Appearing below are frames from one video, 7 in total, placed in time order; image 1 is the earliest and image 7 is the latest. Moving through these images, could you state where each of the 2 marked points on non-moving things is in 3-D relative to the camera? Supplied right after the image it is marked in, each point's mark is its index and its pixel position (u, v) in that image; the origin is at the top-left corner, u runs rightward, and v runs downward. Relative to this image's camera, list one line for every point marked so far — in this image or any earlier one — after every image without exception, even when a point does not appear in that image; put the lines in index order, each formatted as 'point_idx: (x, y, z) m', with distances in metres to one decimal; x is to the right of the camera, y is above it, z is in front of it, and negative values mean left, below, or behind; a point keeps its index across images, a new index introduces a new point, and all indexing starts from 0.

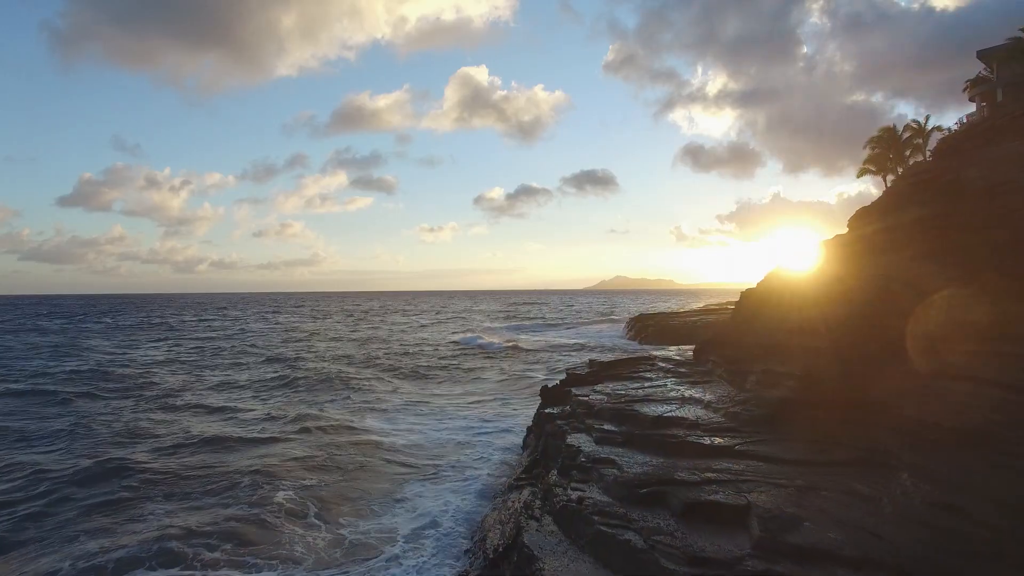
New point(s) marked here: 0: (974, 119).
0: (+17.1, +6.3, +19.1) m
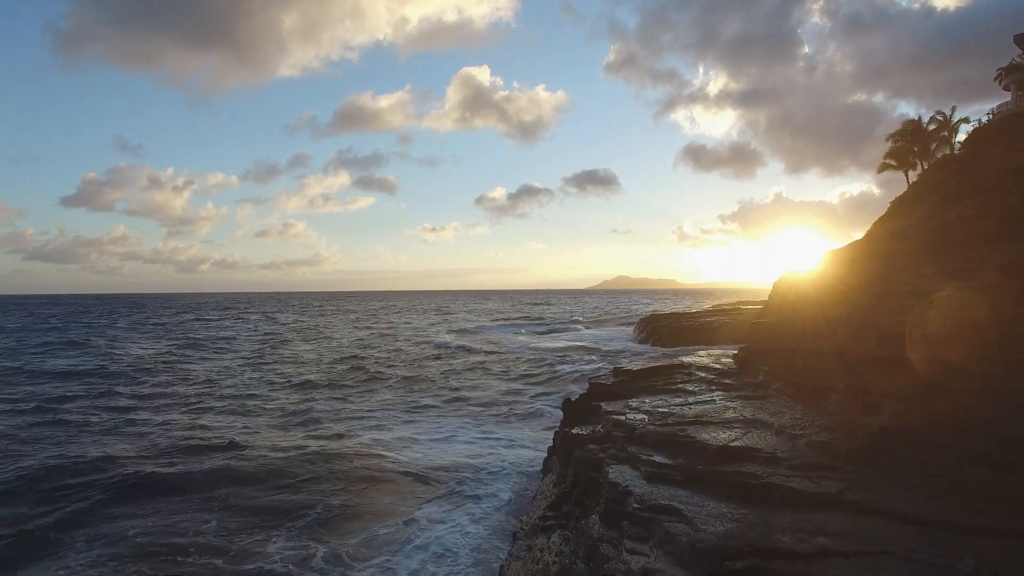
0: (+17.4, +6.3, +18.0) m
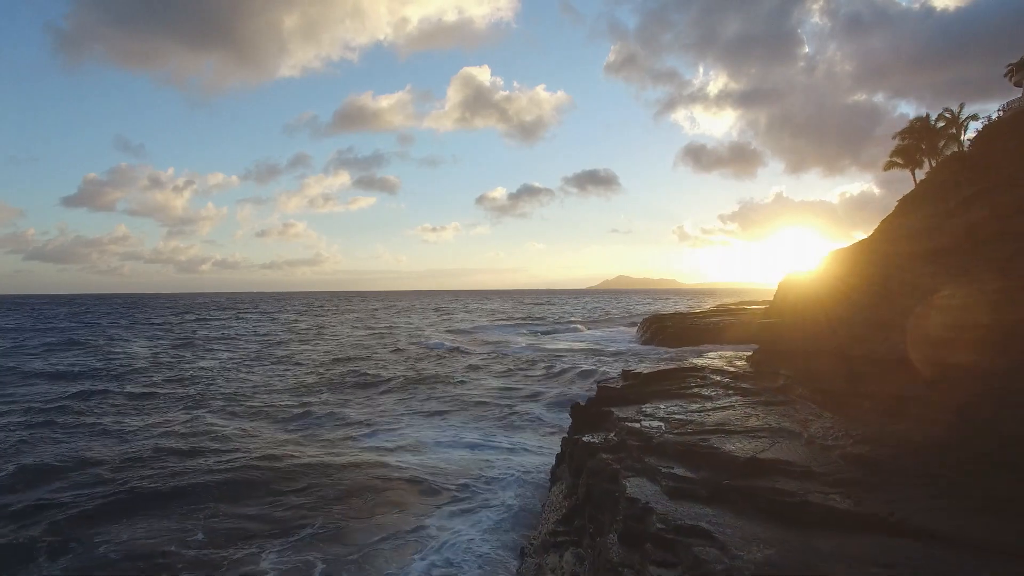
0: (+18.4, +6.2, +20.2) m
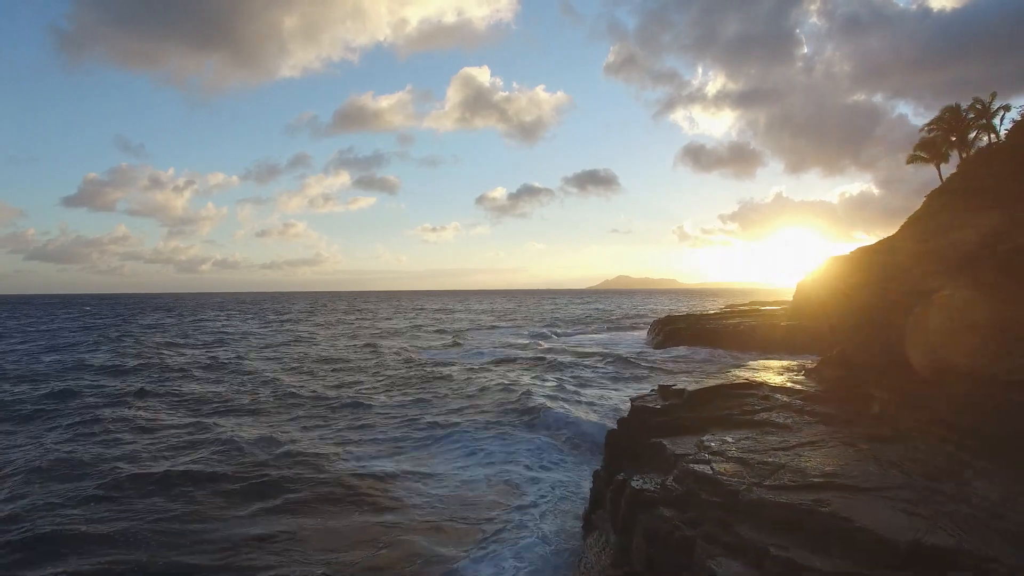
0: (+19.0, +6.1, +19.3) m
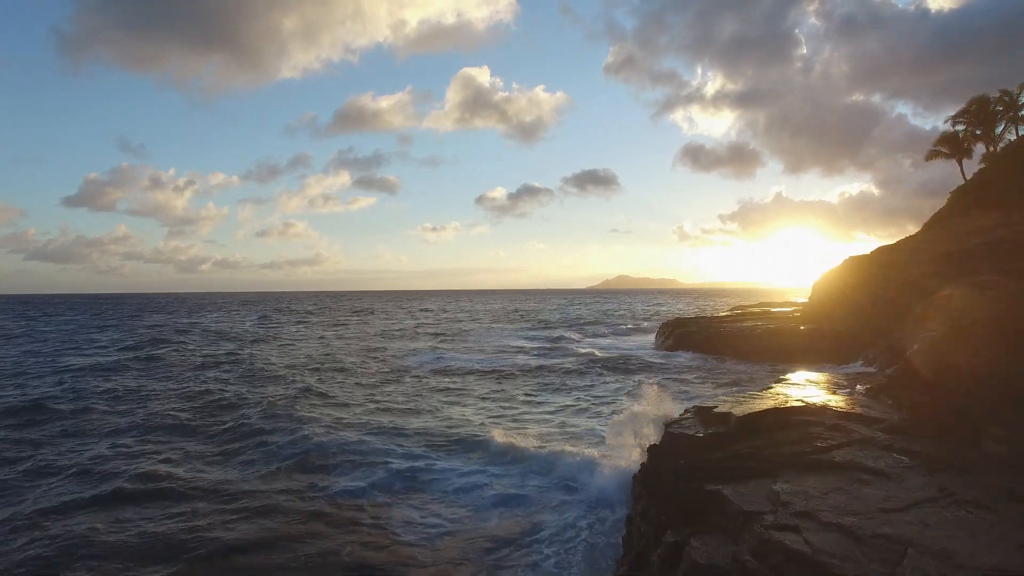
0: (+19.6, +5.9, +19.0) m
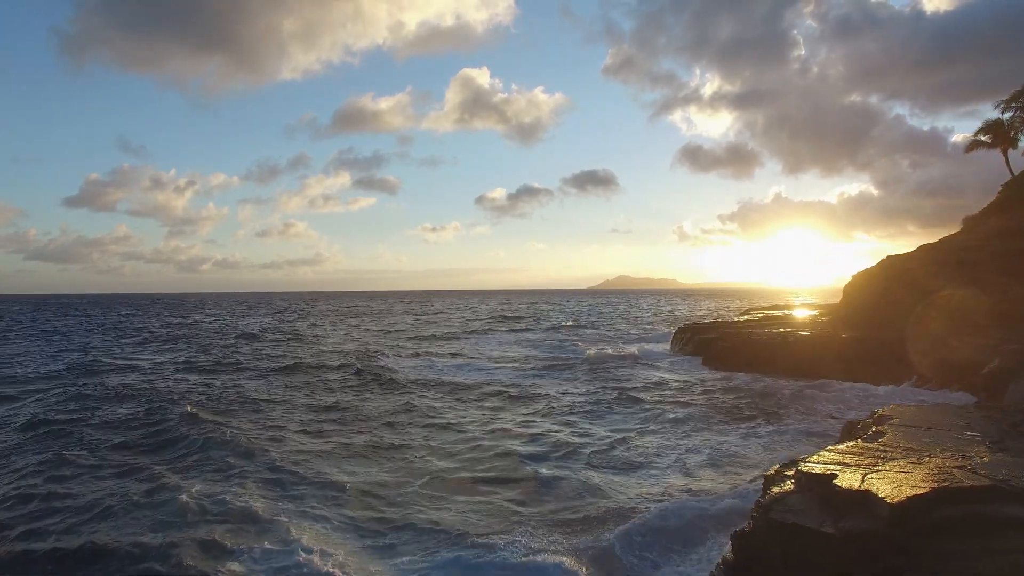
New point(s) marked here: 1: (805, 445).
0: (+21.4, +5.5, +19.5) m
1: (+10.5, -5.7, +18.1) m
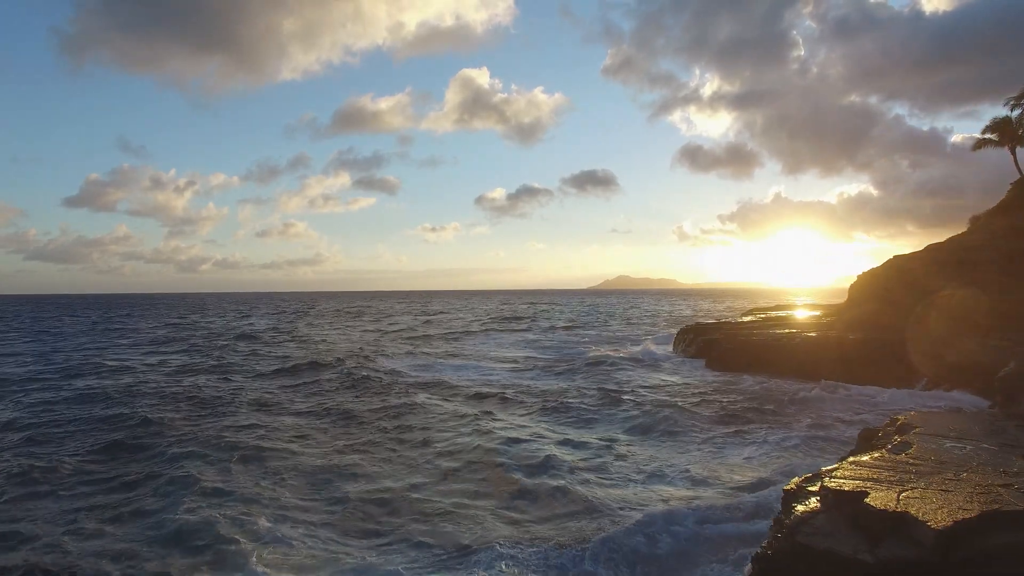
0: (+21.7, +5.5, +20.7) m
1: (+10.8, -5.7, +19.4) m
